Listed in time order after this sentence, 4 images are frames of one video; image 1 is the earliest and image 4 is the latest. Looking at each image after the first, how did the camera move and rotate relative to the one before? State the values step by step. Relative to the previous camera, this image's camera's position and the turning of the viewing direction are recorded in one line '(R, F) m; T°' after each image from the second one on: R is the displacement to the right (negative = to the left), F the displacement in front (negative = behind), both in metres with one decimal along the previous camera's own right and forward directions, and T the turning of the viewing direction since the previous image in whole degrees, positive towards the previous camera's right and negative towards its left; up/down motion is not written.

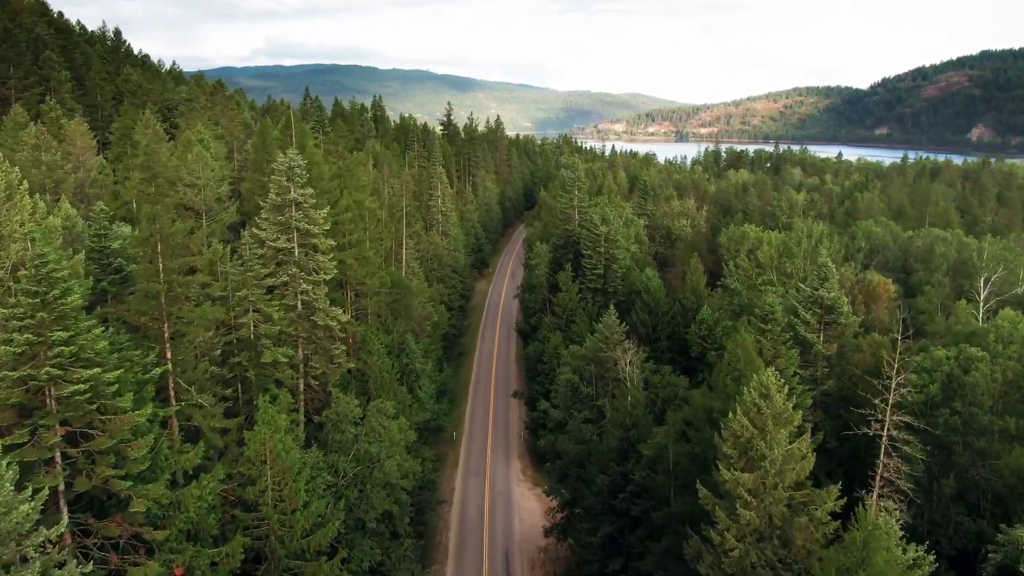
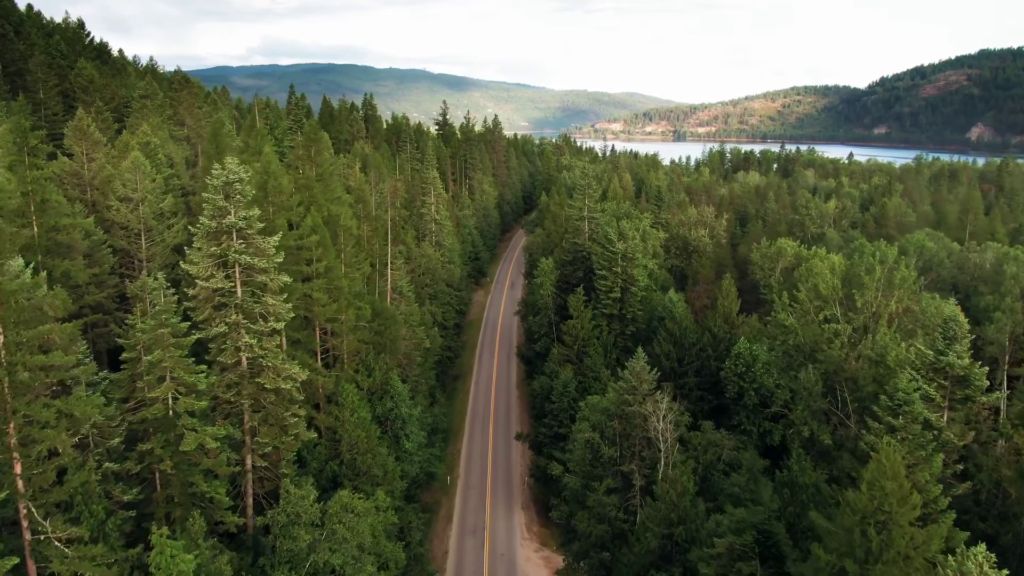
(-0.5, +8.5) m; 0°
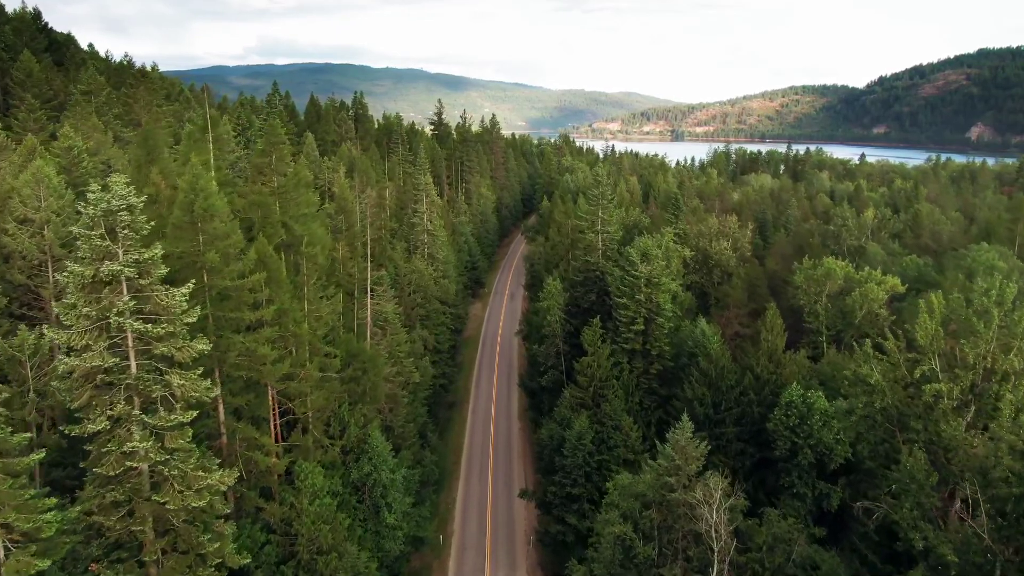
(-0.4, +8.5) m; 0°
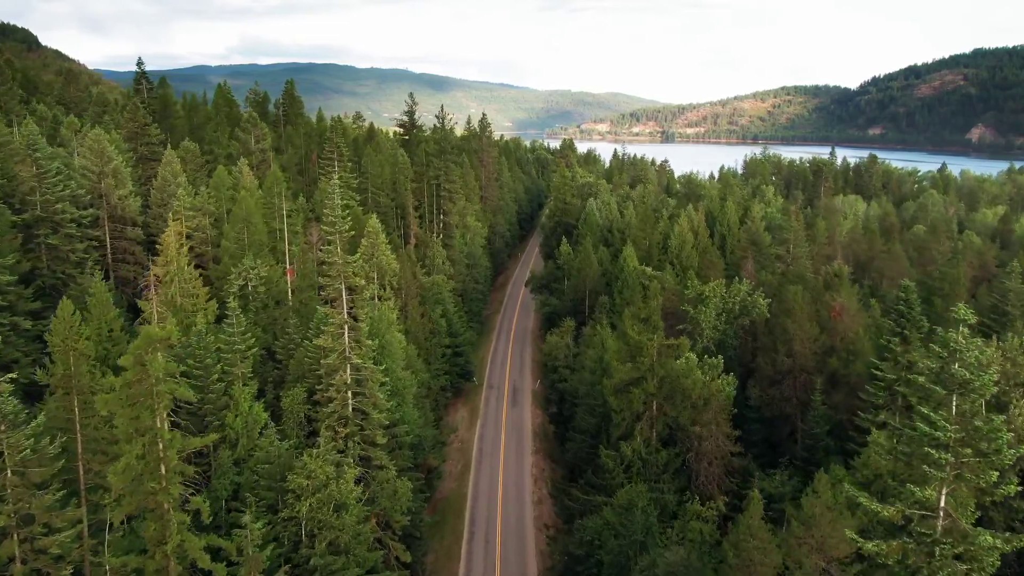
(-1.9, +42.5) m; +1°
